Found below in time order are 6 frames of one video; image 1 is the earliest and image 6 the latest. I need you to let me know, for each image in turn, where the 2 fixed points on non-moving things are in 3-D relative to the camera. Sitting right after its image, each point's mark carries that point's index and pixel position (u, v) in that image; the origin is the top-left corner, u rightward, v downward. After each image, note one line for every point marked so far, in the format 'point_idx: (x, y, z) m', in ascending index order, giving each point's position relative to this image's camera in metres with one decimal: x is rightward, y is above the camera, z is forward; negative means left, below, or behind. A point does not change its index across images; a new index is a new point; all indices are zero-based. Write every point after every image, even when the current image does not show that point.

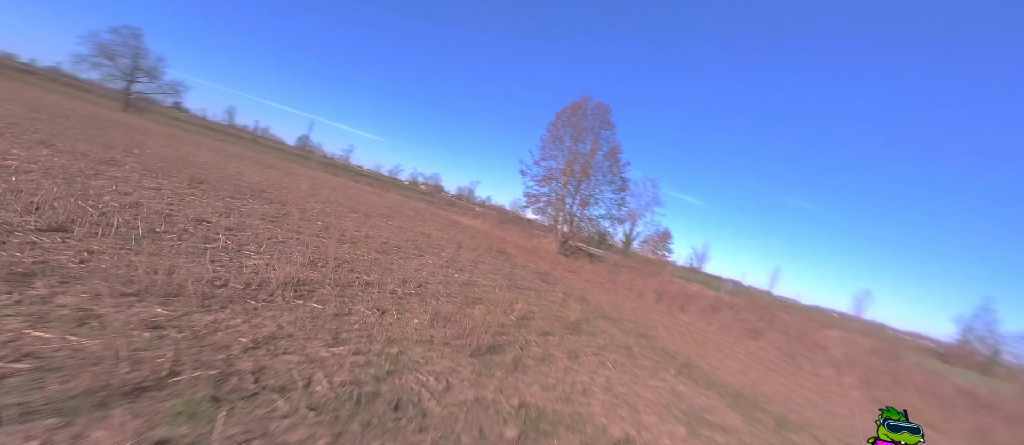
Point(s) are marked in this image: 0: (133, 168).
0: (-19.0, +4.4, +15.8) m
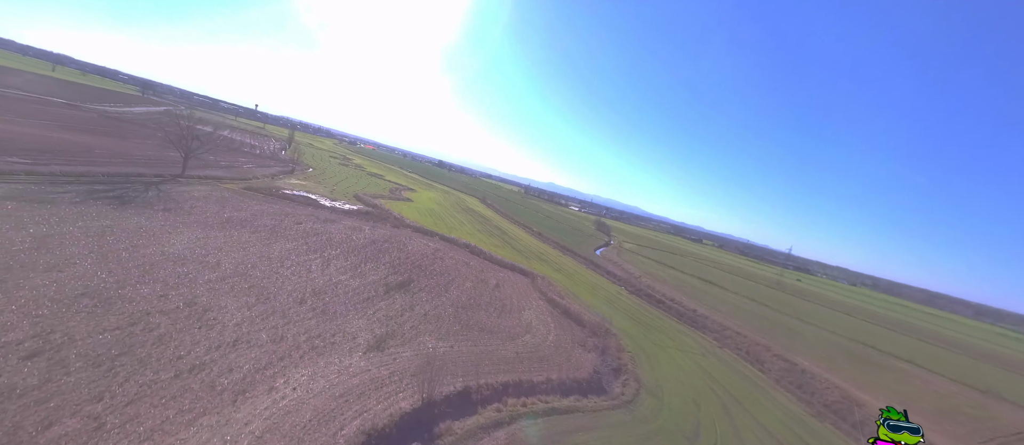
0: (-0.5, -3.9, +15.8) m
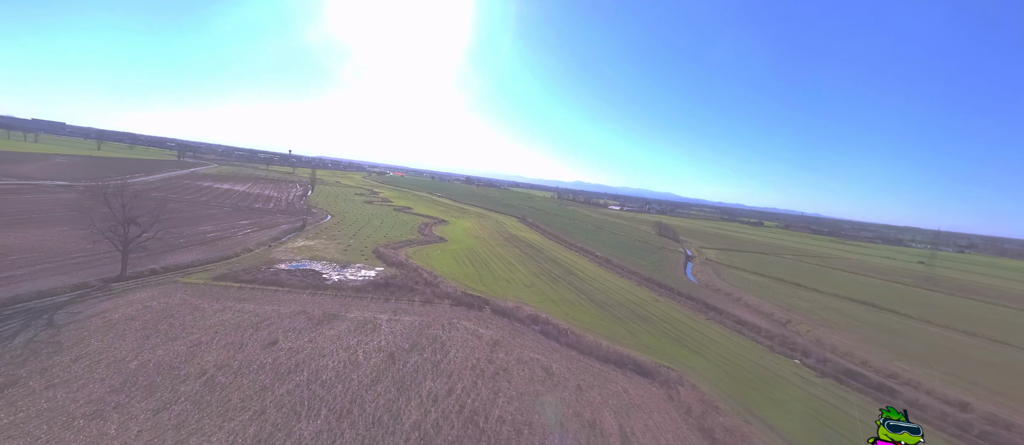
0: (+3.3, -6.4, +6.9) m
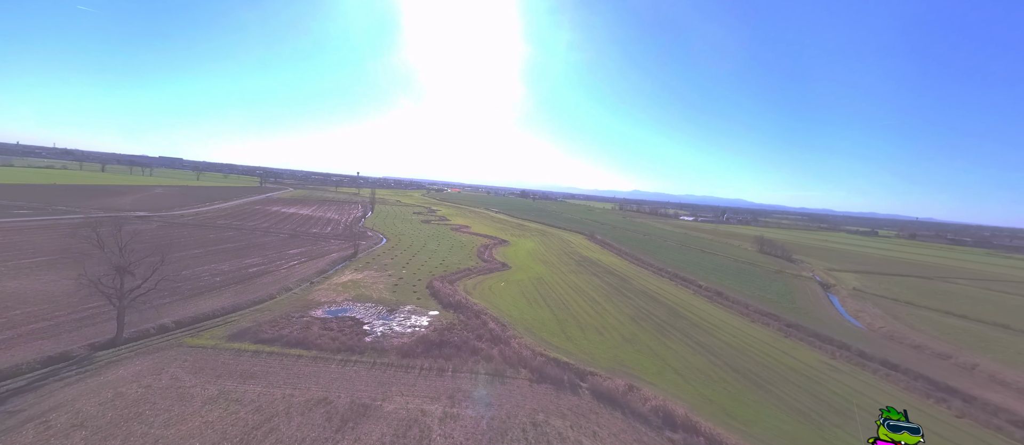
0: (+5.5, -7.3, +0.2) m
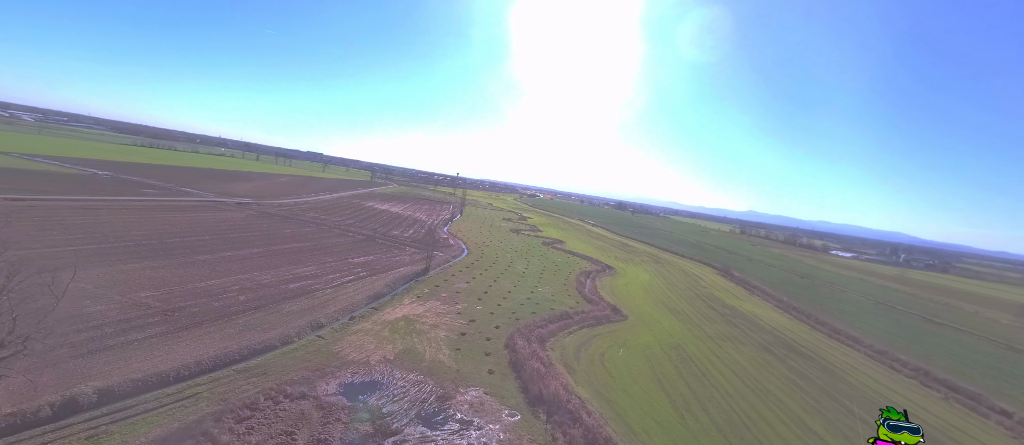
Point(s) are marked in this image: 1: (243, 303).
0: (+4.5, -8.7, -9.6) m
1: (-11.2, -3.3, +14.1) m
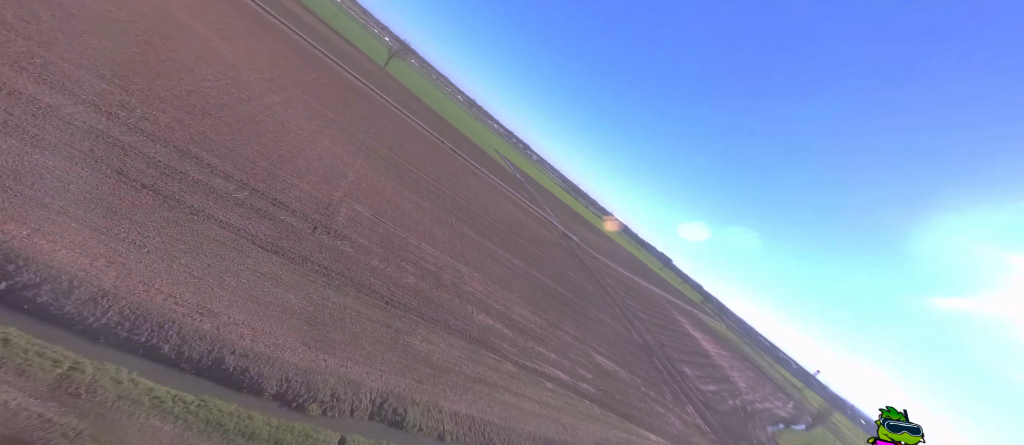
0: (-13.8, -0.2, -18.3) m
1: (-2.9, -1.6, +8.5) m
